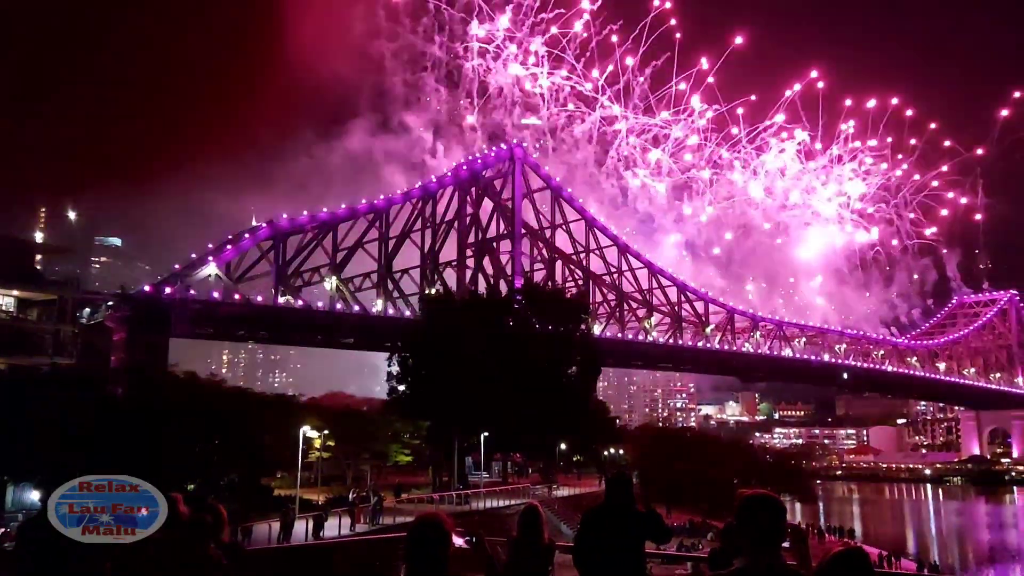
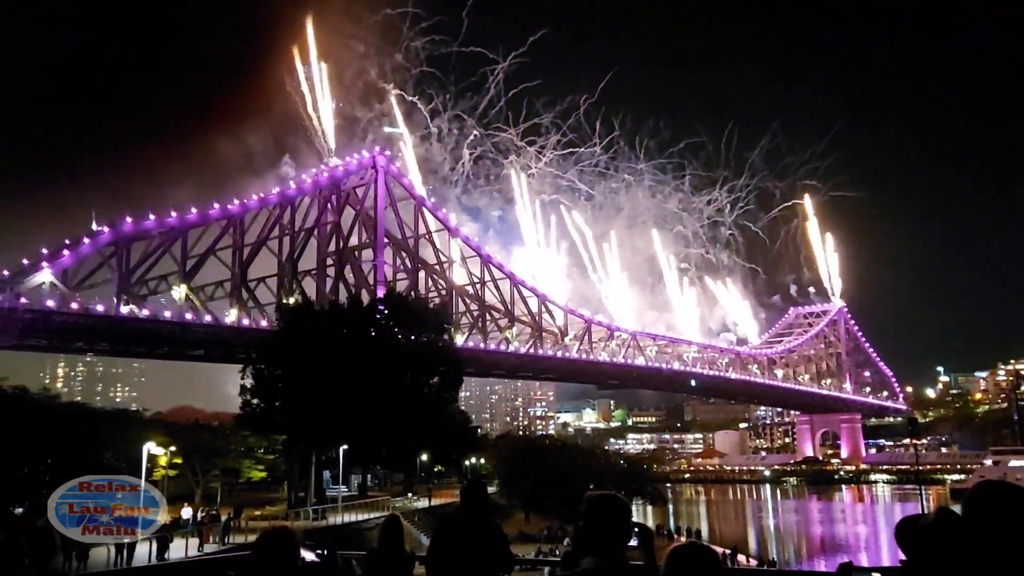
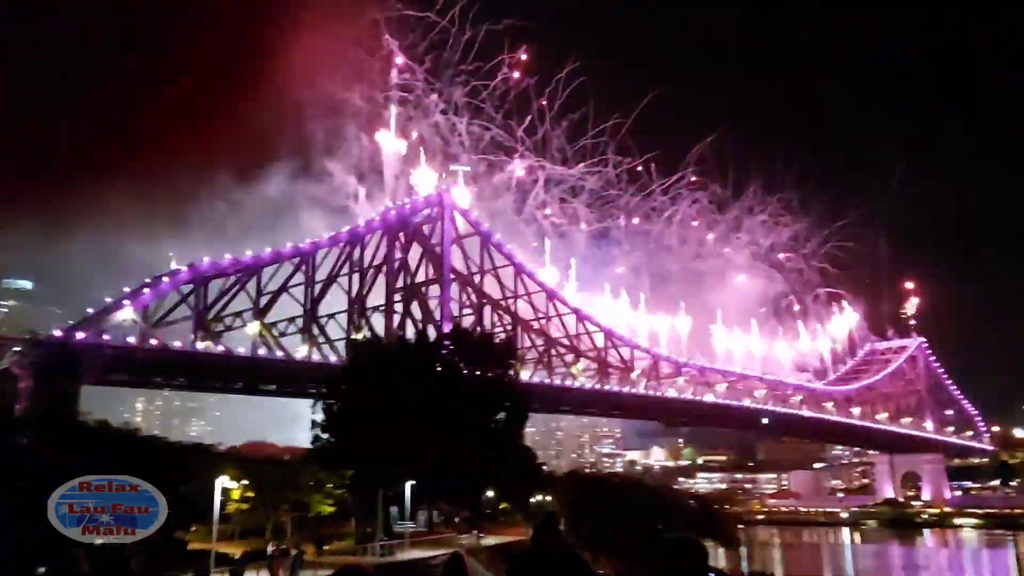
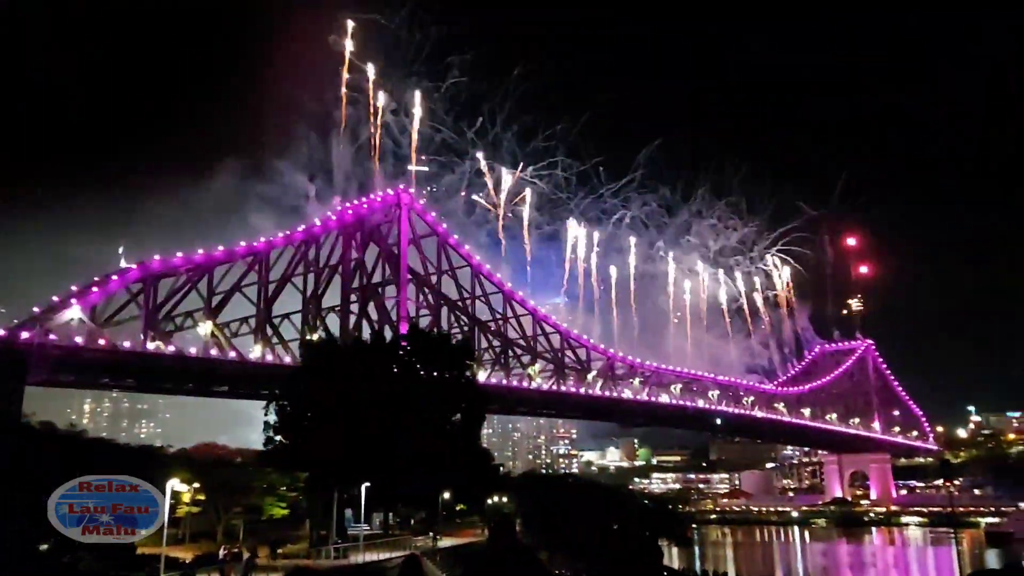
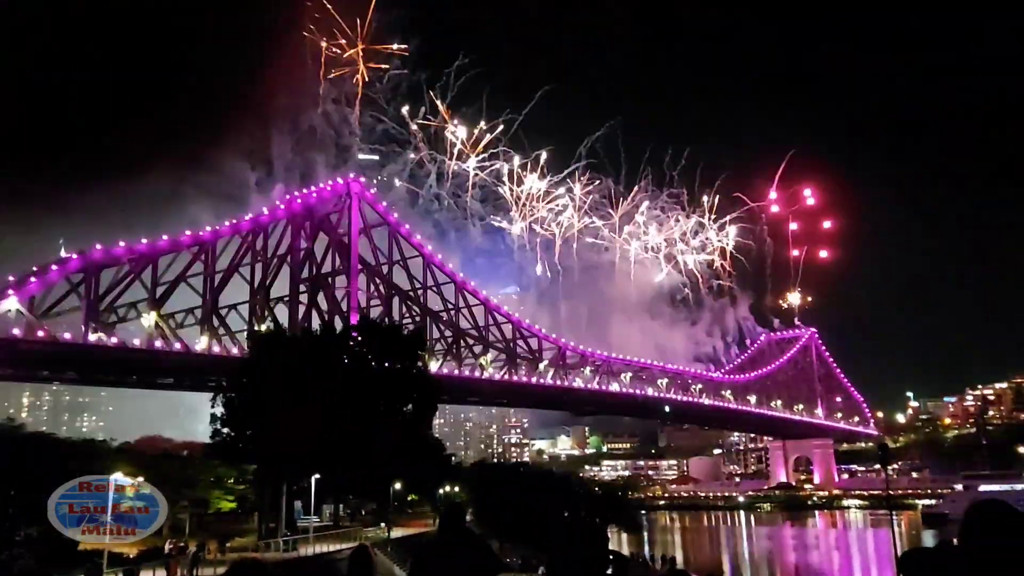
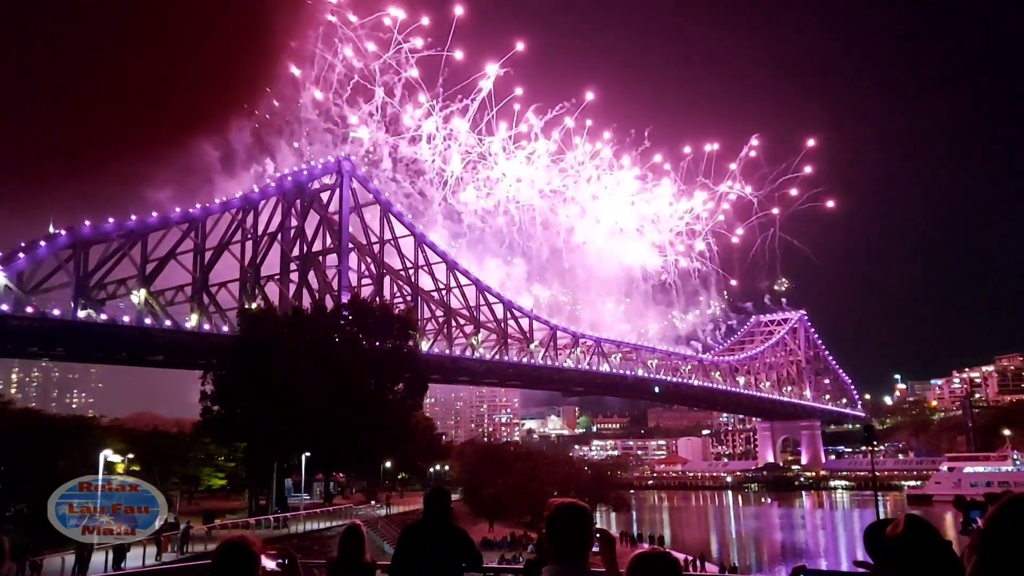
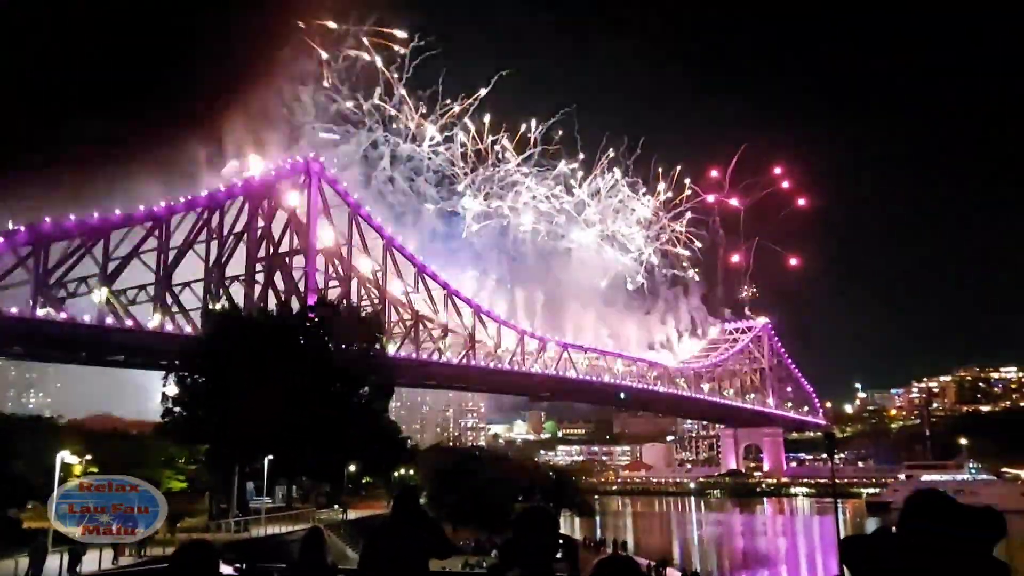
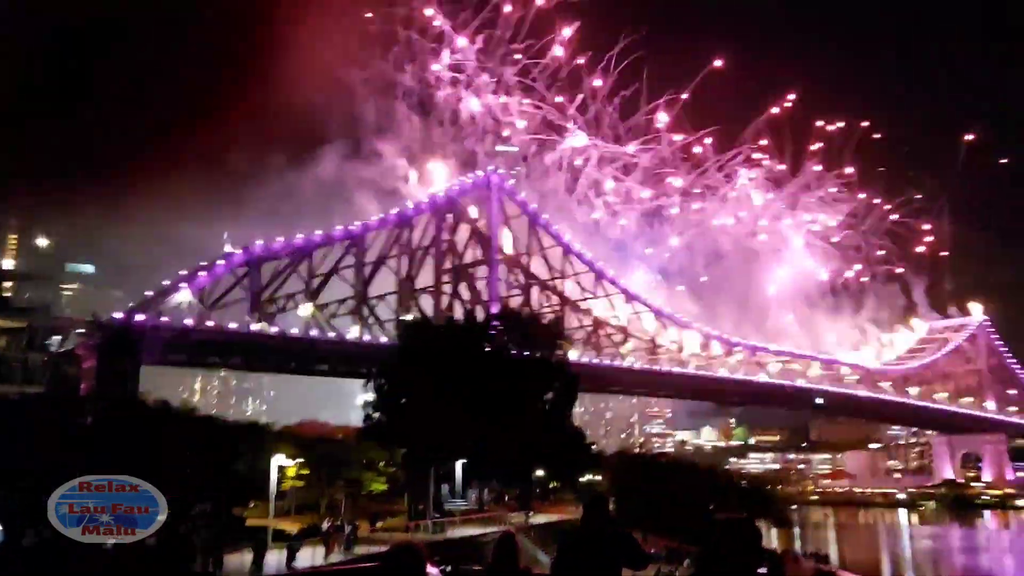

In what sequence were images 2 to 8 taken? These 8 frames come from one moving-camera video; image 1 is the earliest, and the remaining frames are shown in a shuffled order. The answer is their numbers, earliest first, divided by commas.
8, 3, 4, 5, 7, 6, 2
